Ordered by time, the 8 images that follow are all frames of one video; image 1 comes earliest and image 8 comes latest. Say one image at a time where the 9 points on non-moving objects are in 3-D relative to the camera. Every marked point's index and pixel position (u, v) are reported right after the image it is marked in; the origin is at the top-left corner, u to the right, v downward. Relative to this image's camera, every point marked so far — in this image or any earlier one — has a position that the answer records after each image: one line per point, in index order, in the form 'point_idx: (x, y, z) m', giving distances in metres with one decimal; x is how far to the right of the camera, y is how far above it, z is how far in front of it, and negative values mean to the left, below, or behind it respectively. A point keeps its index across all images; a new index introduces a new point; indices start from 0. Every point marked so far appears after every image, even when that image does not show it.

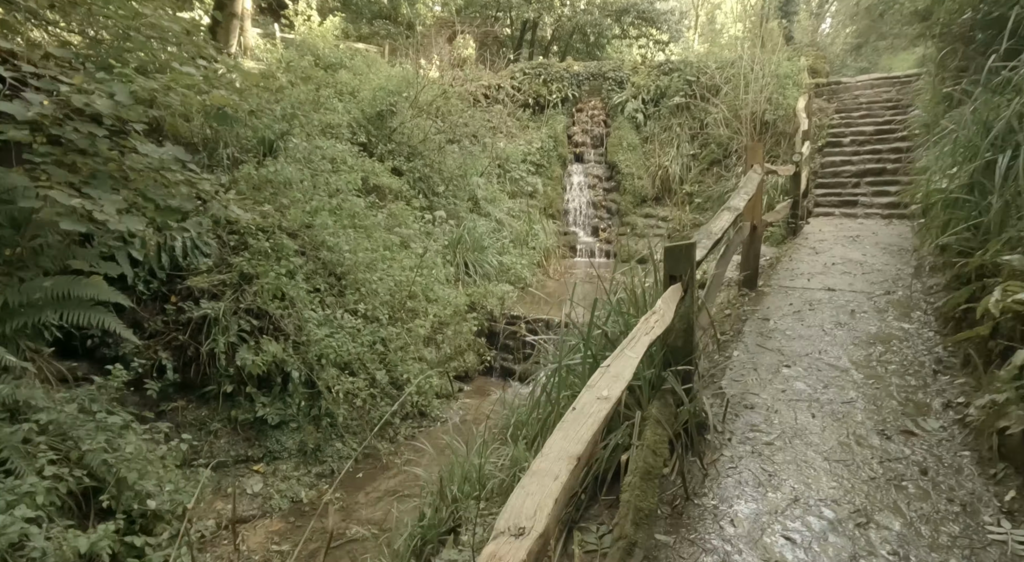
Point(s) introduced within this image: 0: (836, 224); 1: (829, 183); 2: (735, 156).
0: (+3.2, +0.6, +6.1) m
1: (+3.7, +1.1, +7.2) m
2: (+3.5, +2.0, +9.7) m
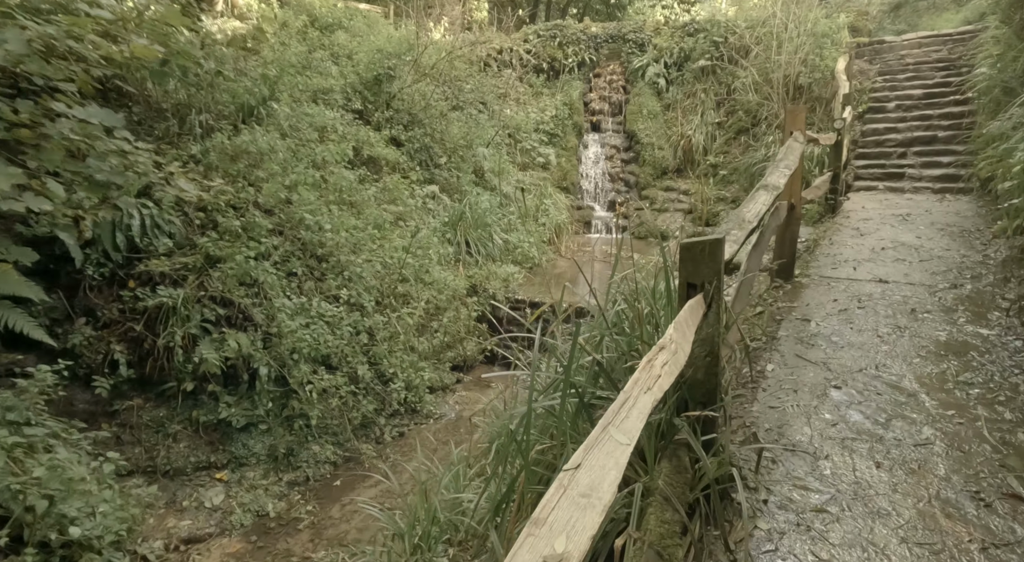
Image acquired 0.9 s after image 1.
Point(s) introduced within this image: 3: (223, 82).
0: (+3.3, +0.7, +5.4) m
1: (+3.8, +1.3, +6.5) m
2: (+3.7, +2.3, +8.9) m
3: (-2.4, +1.7, +5.1) m
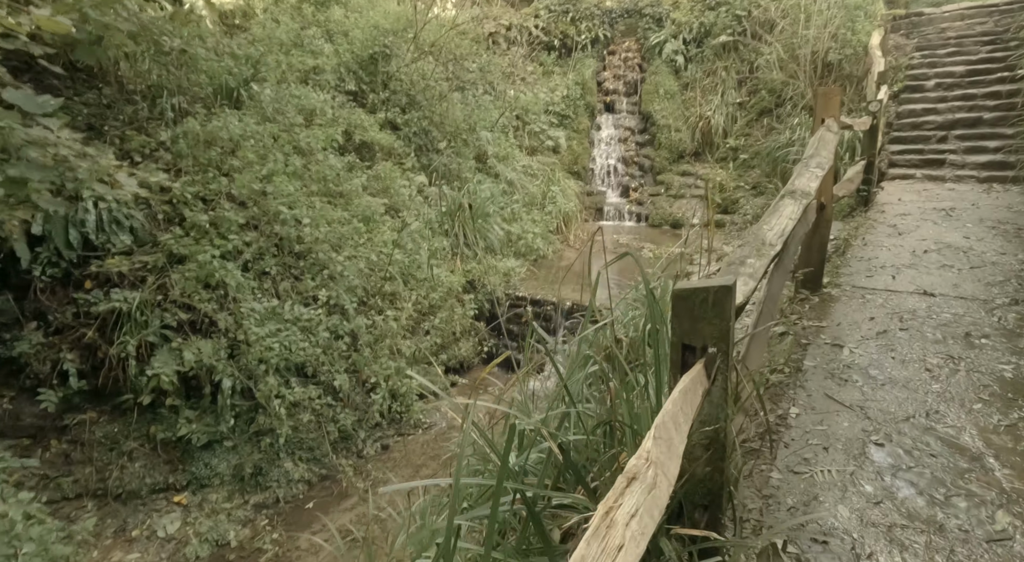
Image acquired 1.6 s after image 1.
0: (+3.3, +0.7, +4.9) m
1: (+3.8, +1.4, +5.9) m
2: (+3.8, +2.4, +8.4) m
3: (-2.4, +1.7, +4.7) m
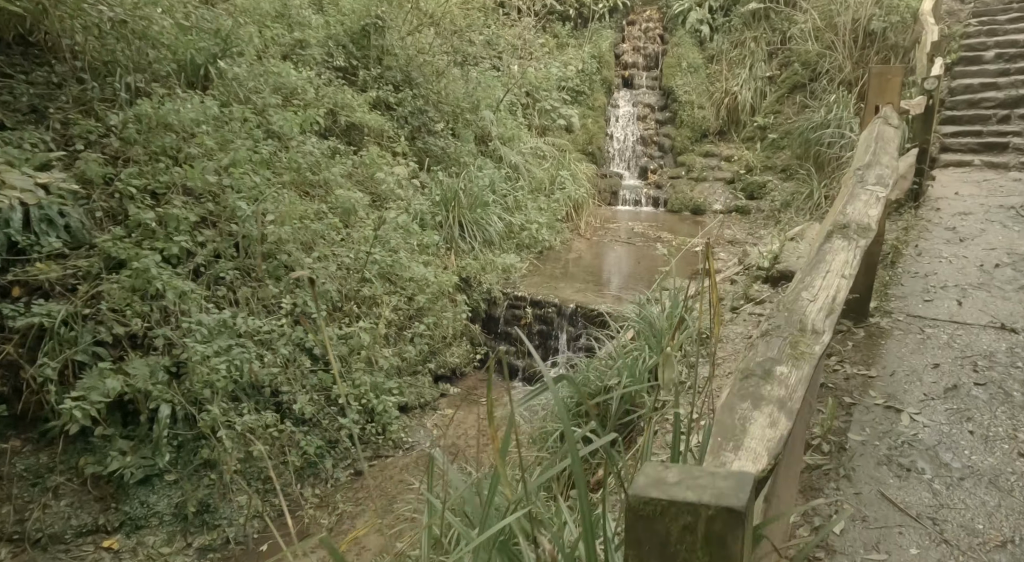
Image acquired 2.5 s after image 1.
0: (+3.2, +0.7, +4.3) m
1: (+3.9, +1.4, +5.2) m
2: (+3.9, +2.5, +7.6) m
3: (-2.4, +1.7, +4.2) m
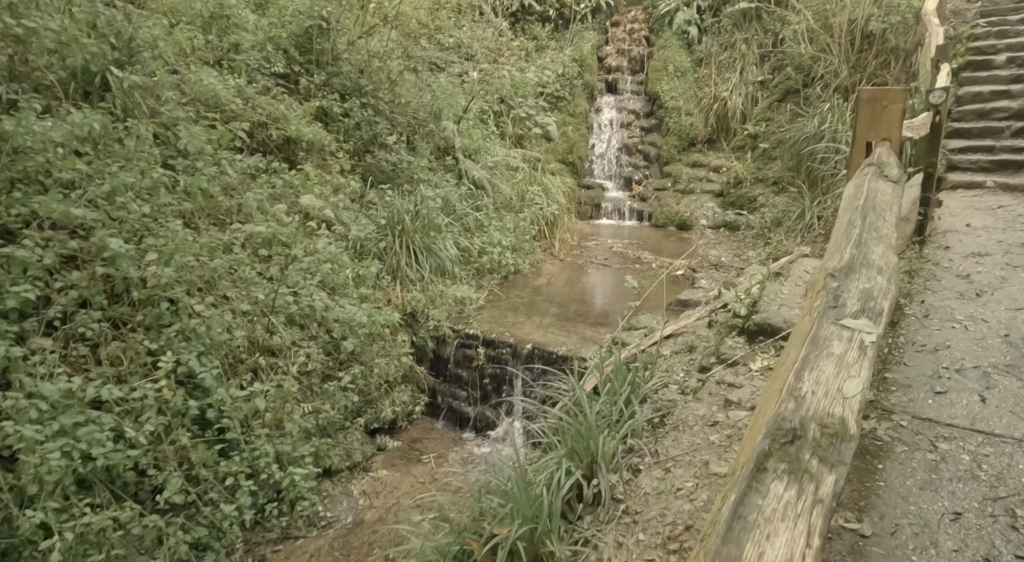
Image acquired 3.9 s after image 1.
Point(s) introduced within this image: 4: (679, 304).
0: (+2.9, +0.5, +3.7) m
1: (+3.5, +1.1, +4.6) m
2: (+3.6, +2.3, +7.0) m
3: (-2.8, +1.4, +3.7) m
4: (+1.3, -0.2, +4.8) m
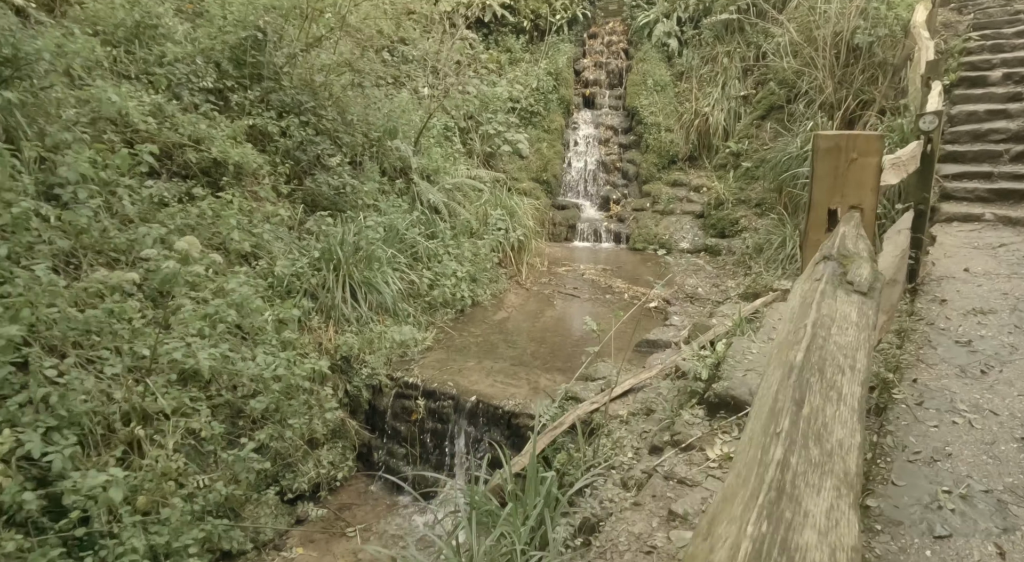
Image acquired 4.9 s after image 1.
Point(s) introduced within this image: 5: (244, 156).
0: (+2.5, +0.2, +3.3) m
1: (+3.1, +0.9, +4.2) m
2: (+3.2, +2.0, +6.6) m
3: (-3.1, +1.2, +3.2) m
4: (+1.0, -0.5, +4.3) m
5: (-1.9, +0.9, +4.3) m
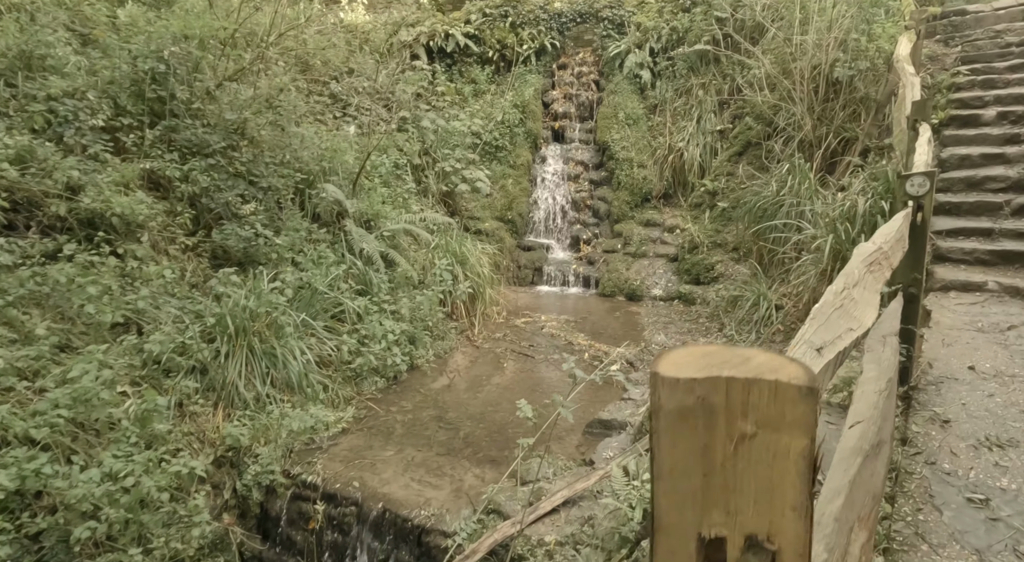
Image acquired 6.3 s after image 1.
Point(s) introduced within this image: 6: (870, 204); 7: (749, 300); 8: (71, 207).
0: (+2.1, -0.2, +2.7) m
1: (+2.7, +0.4, +3.7) m
2: (+2.7, +1.5, +6.1) m
3: (-3.6, +0.8, +2.6) m
4: (+0.5, -0.9, +3.7) m
5: (-2.3, +0.4, +3.7) m
6: (+2.1, +0.5, +3.7) m
7: (+1.7, -0.1, +4.5) m
8: (-2.6, +0.4, +3.5) m
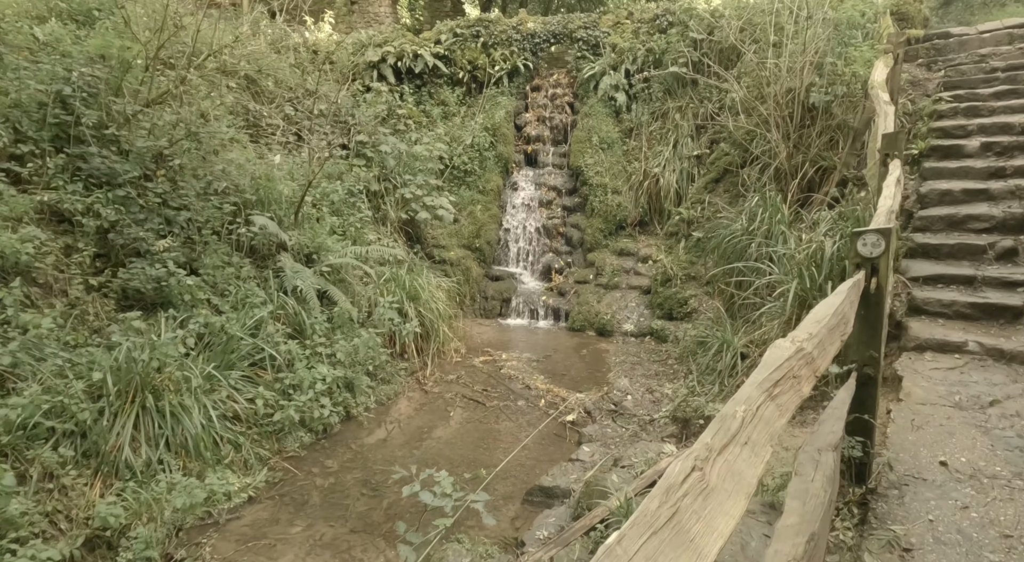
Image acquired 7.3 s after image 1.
0: (+1.7, -0.4, +2.3) m
1: (+2.3, +0.2, +3.3) m
2: (+2.3, +1.1, +5.8) m
3: (-3.9, +0.6, +2.2) m
4: (+0.2, -1.2, +3.3) m
5: (-2.7, +0.2, +3.3) m
6: (+1.8, +0.2, +3.3) m
7: (+1.3, -0.4, +4.1) m
8: (-3.0, +0.2, +3.1) m
